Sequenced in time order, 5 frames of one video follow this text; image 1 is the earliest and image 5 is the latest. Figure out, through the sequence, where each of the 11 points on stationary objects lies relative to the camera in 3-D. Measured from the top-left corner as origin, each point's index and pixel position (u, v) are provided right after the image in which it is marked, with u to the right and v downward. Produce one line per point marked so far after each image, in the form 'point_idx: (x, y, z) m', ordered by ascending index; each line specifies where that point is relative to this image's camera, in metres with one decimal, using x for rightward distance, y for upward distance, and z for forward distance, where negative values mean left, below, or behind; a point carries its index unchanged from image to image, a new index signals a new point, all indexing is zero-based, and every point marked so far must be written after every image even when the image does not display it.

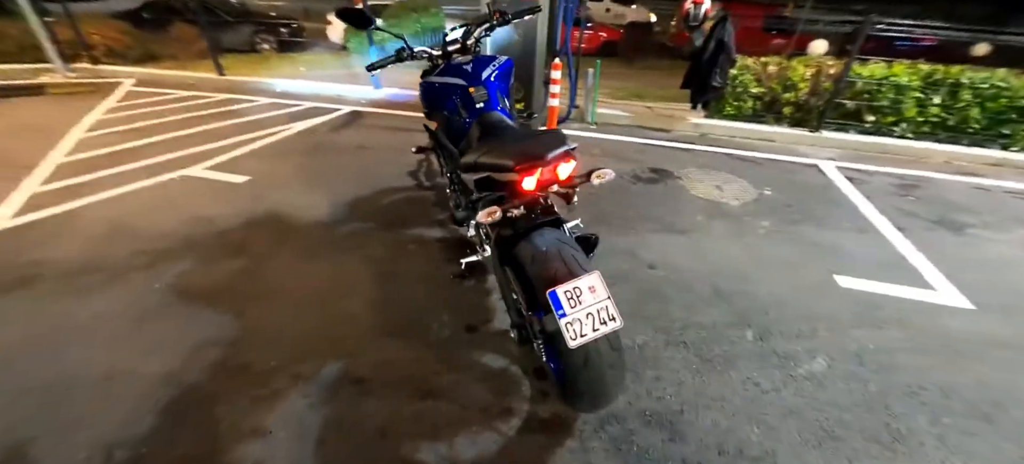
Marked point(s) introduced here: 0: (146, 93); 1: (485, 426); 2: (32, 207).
0: (-5.2, +2.0, +5.7) m
1: (-0.1, -0.9, +1.8) m
2: (-3.8, +0.2, +3.2) m
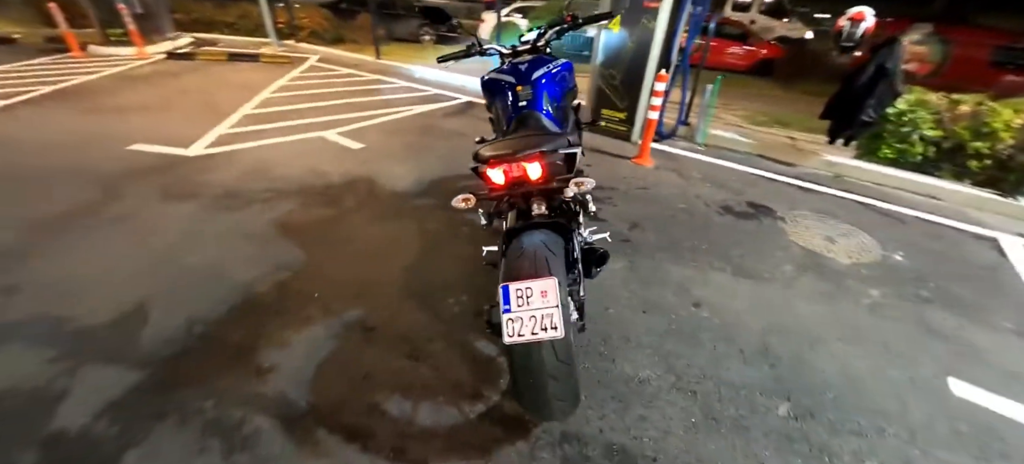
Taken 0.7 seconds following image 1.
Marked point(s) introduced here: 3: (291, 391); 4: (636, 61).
0: (-3.3, +2.9, +7.0) m
1: (-0.3, -0.8, +1.9) m
2: (-3.1, +0.9, +4.3) m
3: (-1.1, -0.8, +1.9) m
4: (+1.4, +1.9, +4.6) m
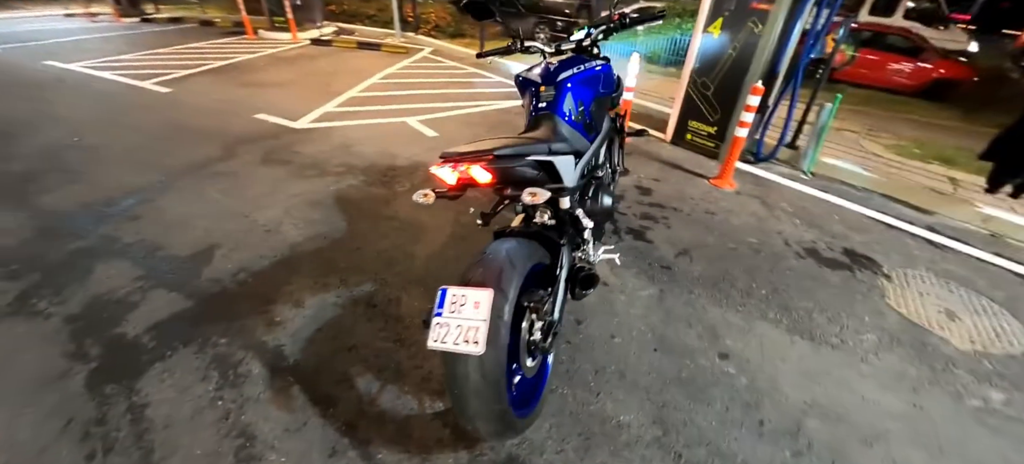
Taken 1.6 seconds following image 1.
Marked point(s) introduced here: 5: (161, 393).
0: (-1.5, +3.2, +7.6) m
1: (-0.5, -0.8, +1.9) m
2: (-2.3, +1.4, +4.9) m
3: (-1.2, -0.6, +2.1) m
4: (+2.2, +1.6, +4.0) m
5: (-1.6, -0.7, +1.9) m
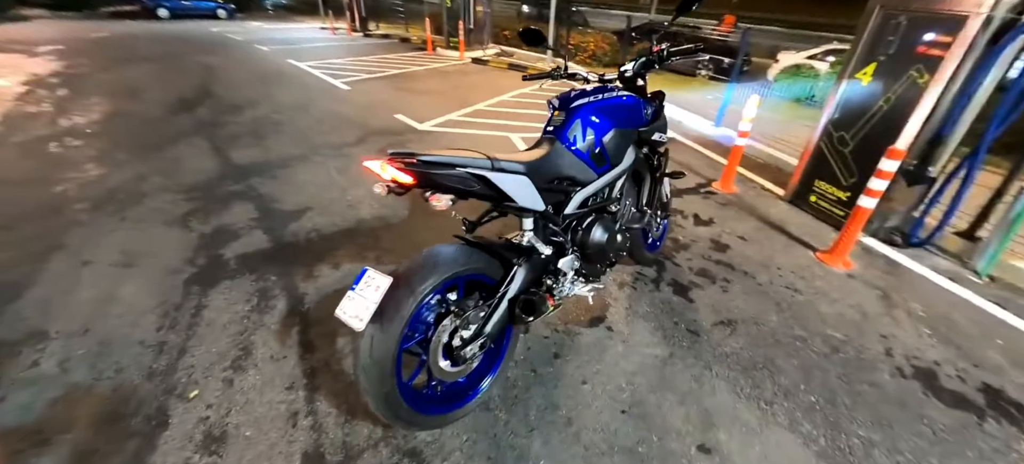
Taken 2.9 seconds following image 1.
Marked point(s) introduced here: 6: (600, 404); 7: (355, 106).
0: (+1.1, +2.9, +7.9) m
1: (-0.7, -0.7, +2.1) m
2: (-1.0, +1.5, +5.6) m
3: (-1.3, -0.4, +2.6) m
4: (+3.0, +0.8, +3.2) m
5: (-1.8, -0.4, +2.5) m
6: (+0.4, -0.9, +2.0) m
7: (-2.3, +1.9, +6.0) m
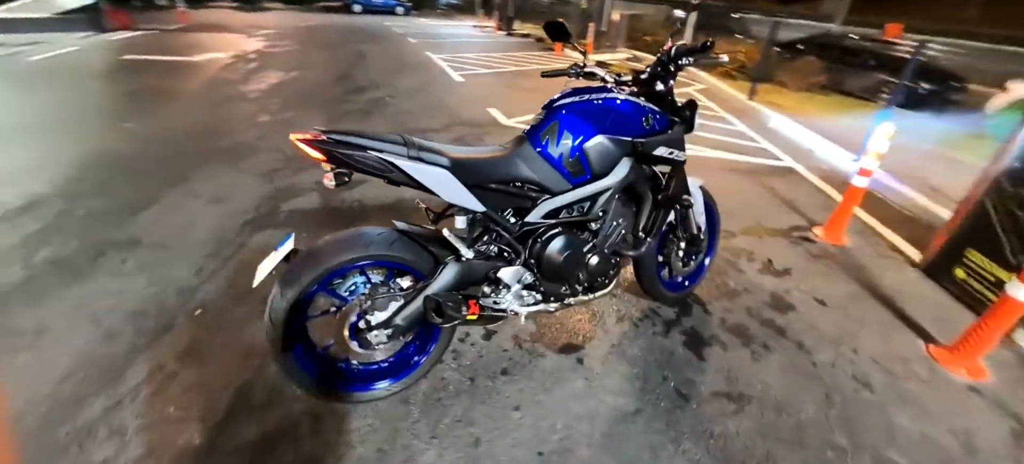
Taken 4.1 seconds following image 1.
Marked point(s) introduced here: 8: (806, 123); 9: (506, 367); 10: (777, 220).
0: (+3.1, +2.4, +7.1) m
1: (-1.0, -0.6, +2.3) m
2: (+0.2, +1.5, +5.5) m
3: (-1.3, -0.2, +2.8) m
4: (+3.1, +0.2, +2.2) m
5: (-1.8, -0.1, +2.9) m
6: (0.0, -0.9, +1.8) m
7: (-0.8, +2.1, +6.4) m
8: (+4.4, +1.5, +5.8) m
9: (0.0, -0.7, +2.1) m
10: (+2.4, +0.1, +3.6) m
